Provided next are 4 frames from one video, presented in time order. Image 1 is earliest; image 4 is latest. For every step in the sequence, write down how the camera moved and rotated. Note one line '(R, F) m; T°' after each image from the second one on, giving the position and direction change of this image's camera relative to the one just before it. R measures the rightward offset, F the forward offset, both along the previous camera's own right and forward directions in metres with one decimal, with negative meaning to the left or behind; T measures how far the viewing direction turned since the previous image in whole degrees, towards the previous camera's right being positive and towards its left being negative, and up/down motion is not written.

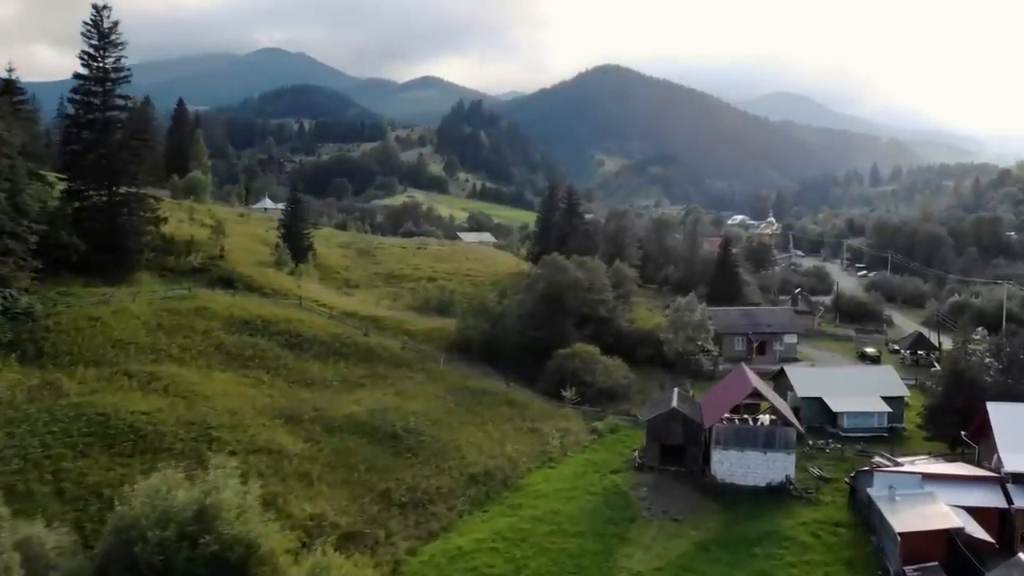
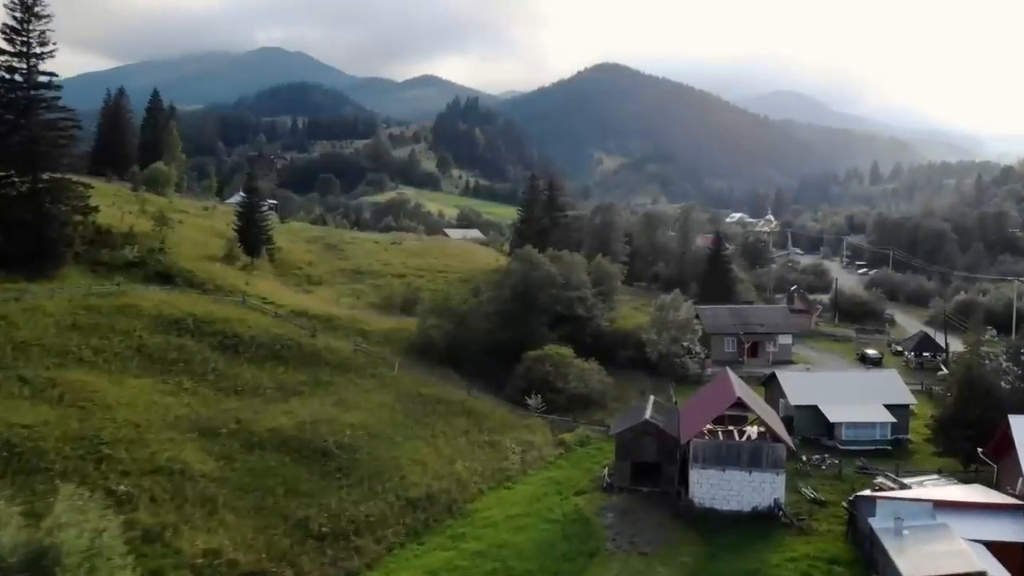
(+2.5, +6.0) m; 0°
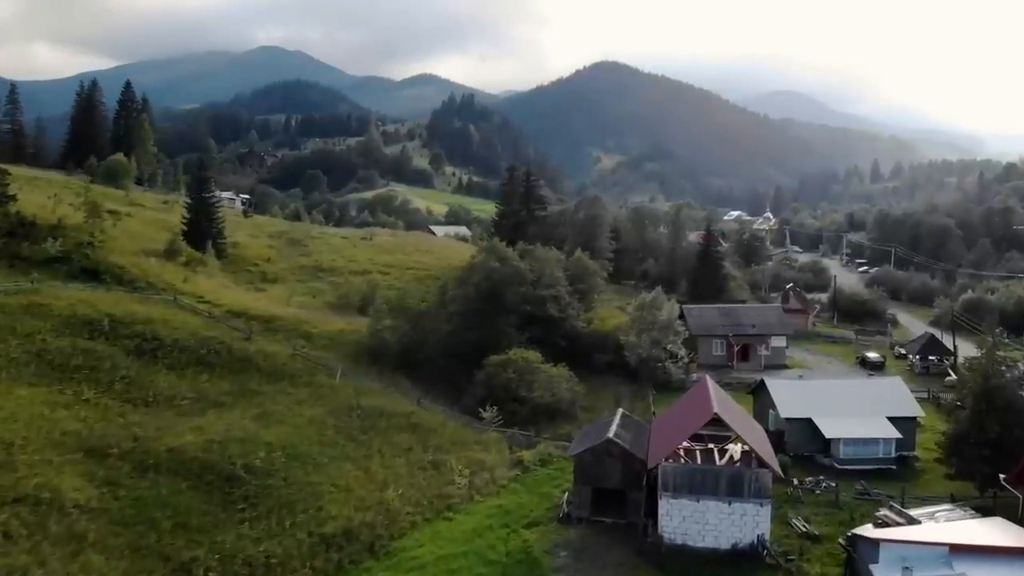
(+2.5, +6.0) m; 0°
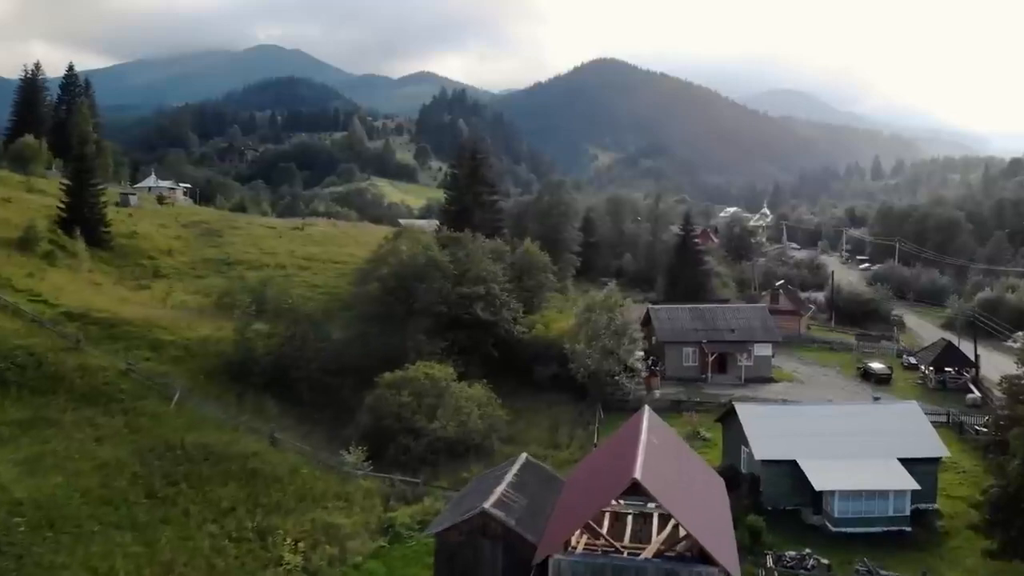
(+4.7, +11.4) m; 0°
